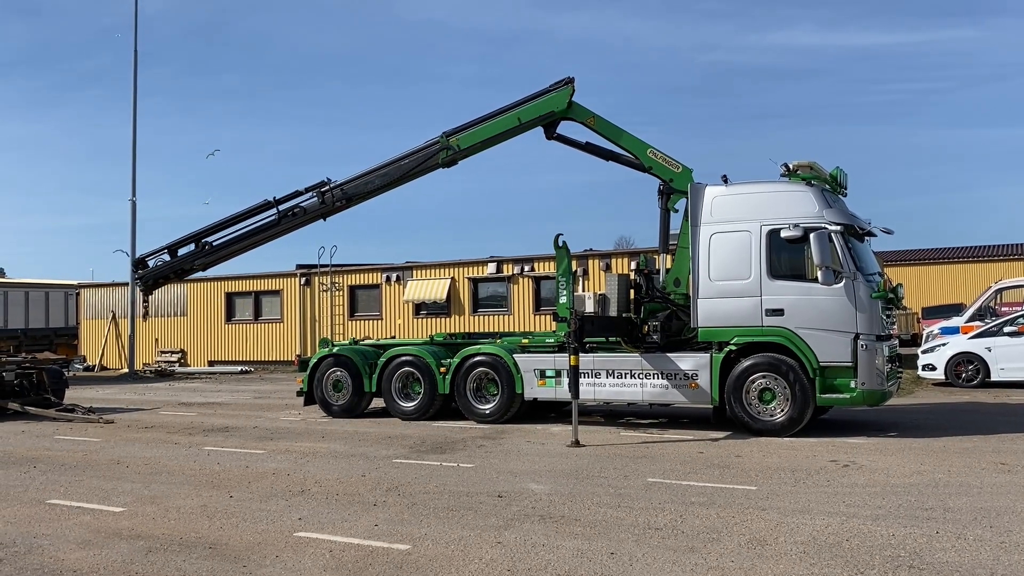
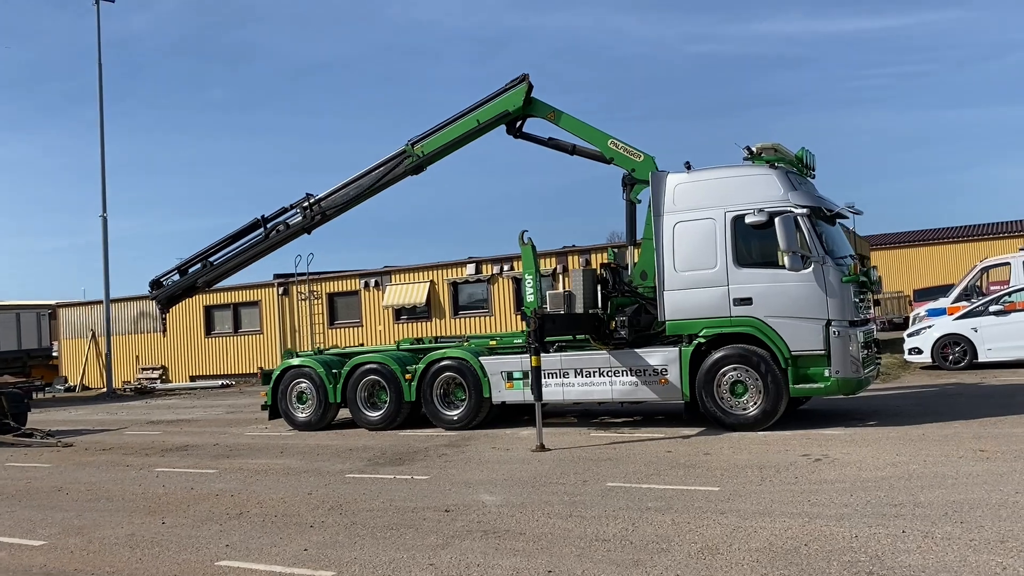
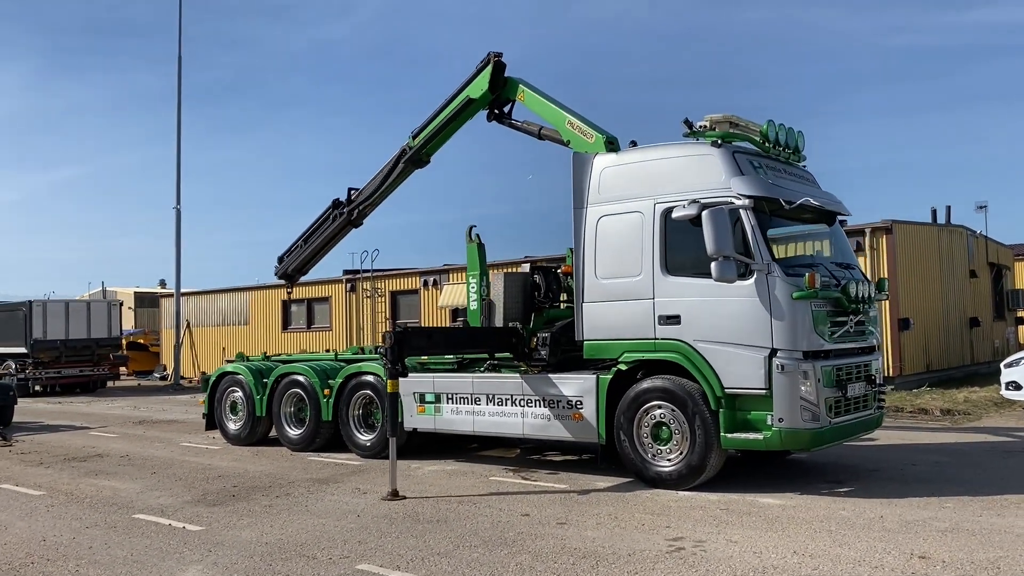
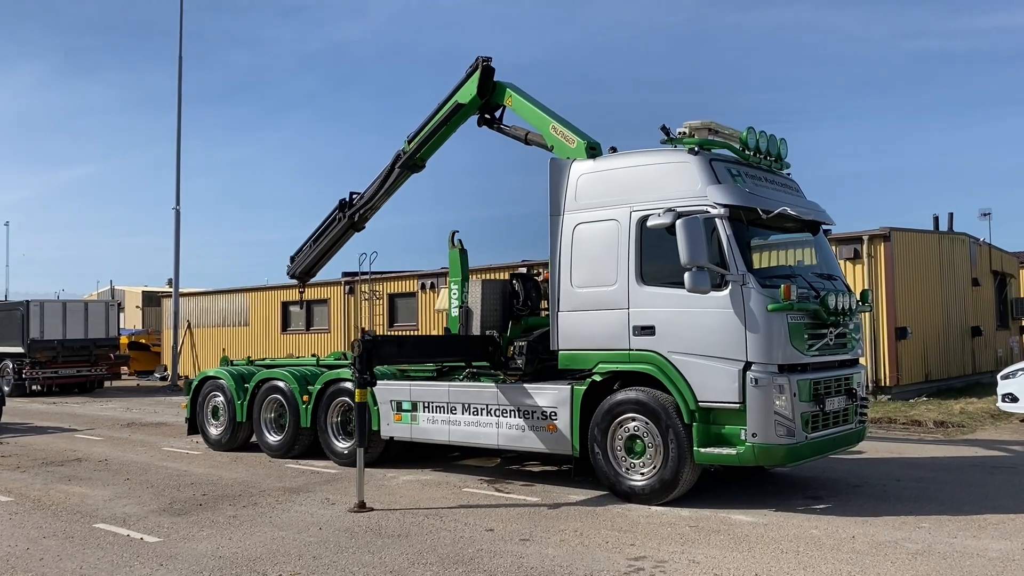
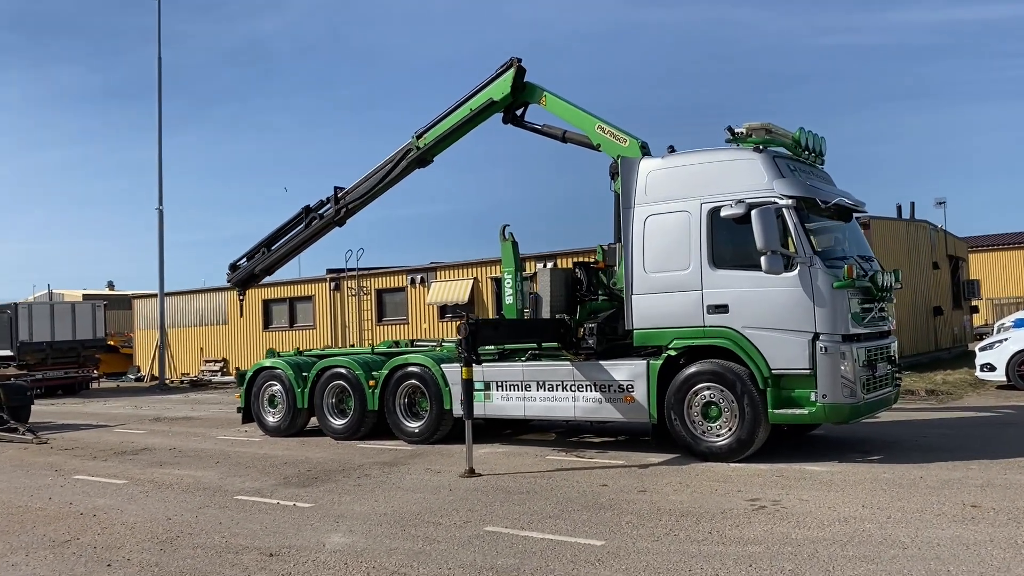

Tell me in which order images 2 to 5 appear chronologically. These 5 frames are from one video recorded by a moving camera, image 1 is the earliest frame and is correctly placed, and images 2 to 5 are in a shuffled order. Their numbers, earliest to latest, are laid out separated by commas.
2, 5, 3, 4
